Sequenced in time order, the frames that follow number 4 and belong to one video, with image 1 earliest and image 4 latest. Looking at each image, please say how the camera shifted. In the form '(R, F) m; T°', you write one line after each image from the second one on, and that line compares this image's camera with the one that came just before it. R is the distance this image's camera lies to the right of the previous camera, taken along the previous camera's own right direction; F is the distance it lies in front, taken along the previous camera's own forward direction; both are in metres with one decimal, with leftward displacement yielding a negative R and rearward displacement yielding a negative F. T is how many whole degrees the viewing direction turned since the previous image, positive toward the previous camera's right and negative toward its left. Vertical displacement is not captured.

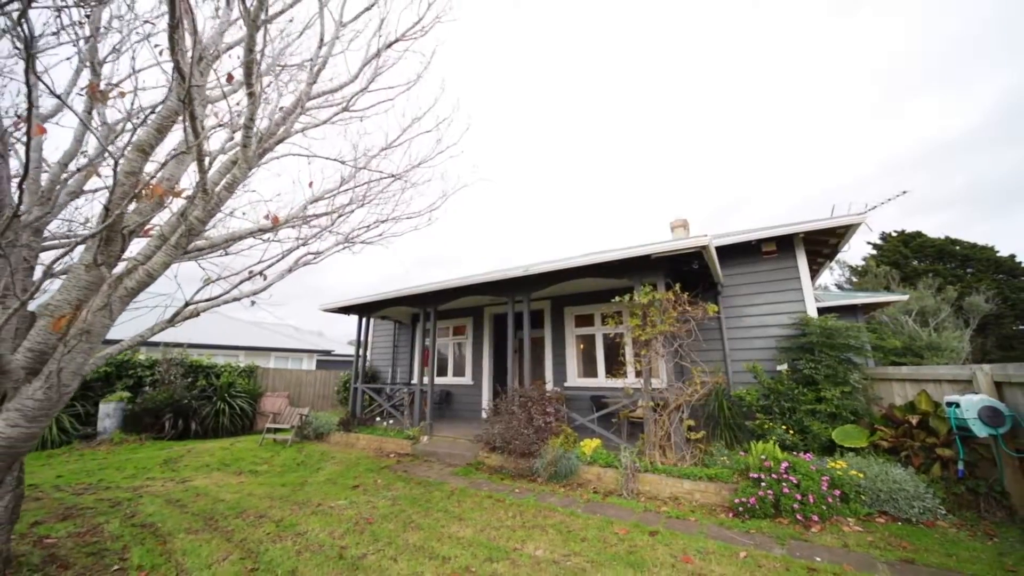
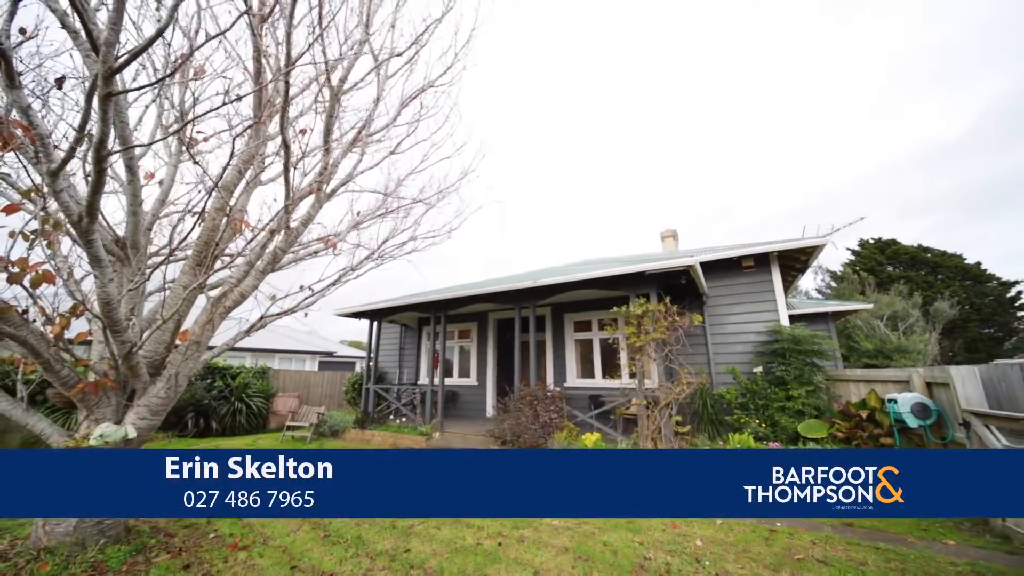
(-0.3, -0.7) m; +1°
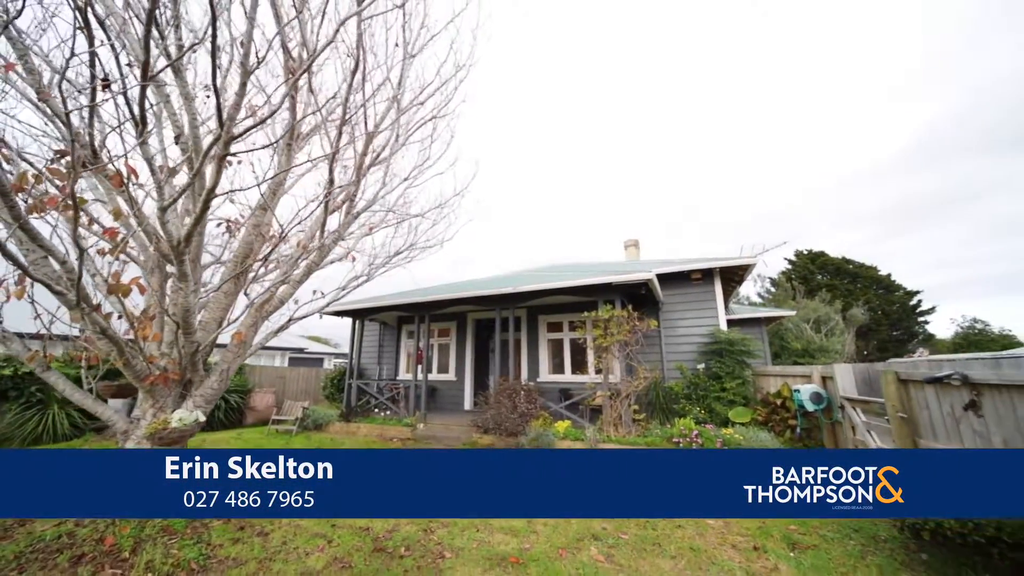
(-0.4, -0.8) m; +5°
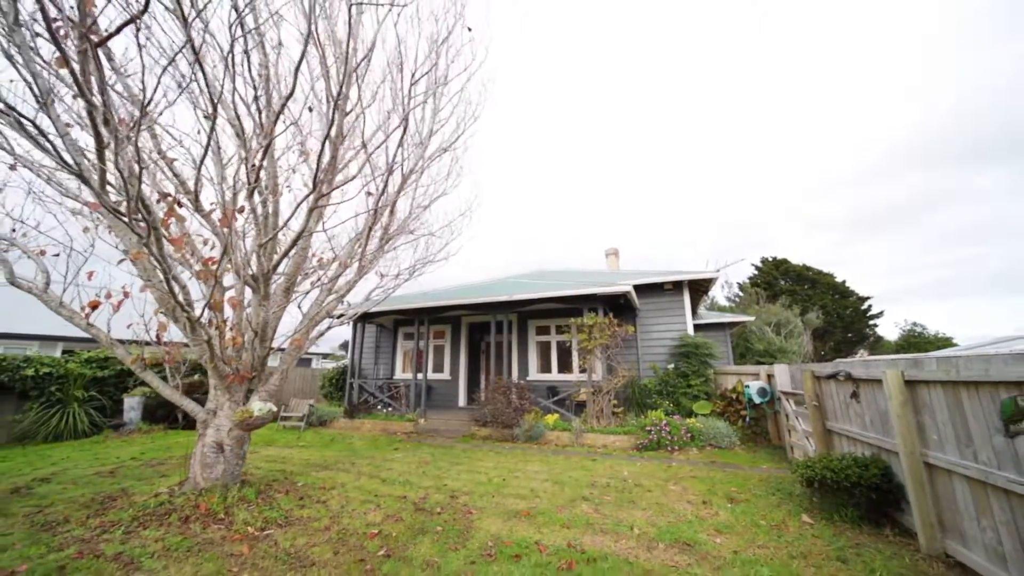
(-0.3, -0.9) m; +3°
